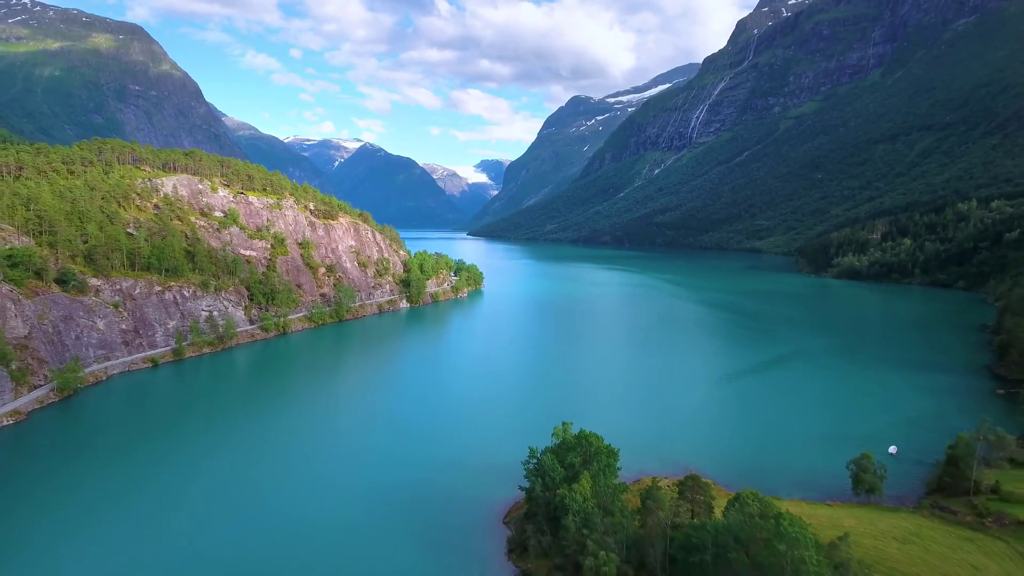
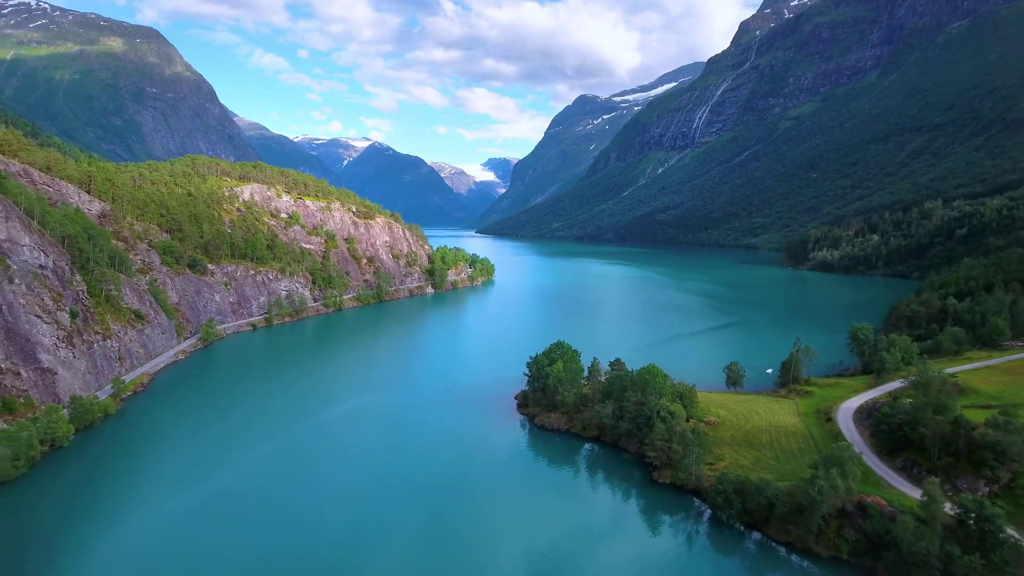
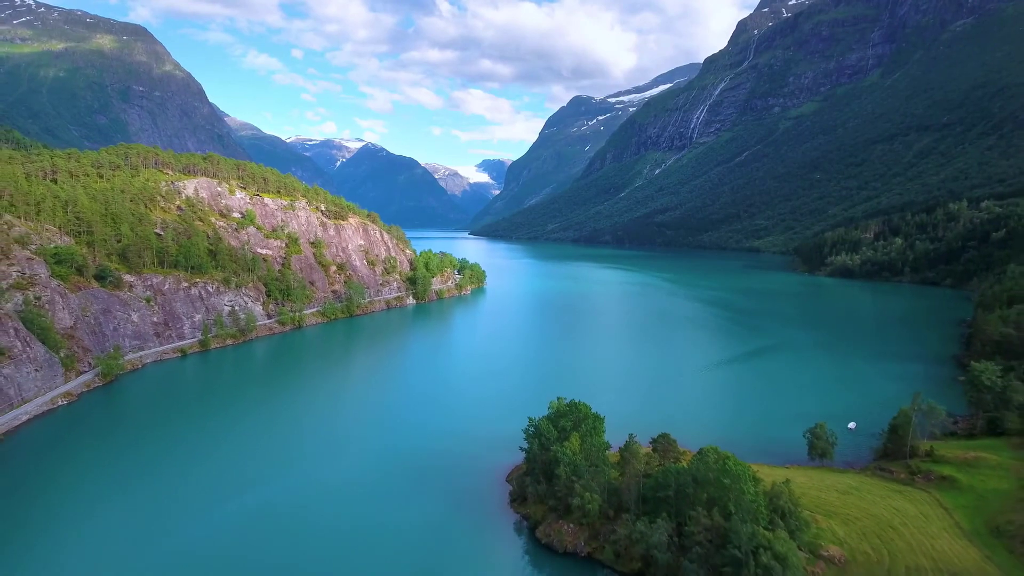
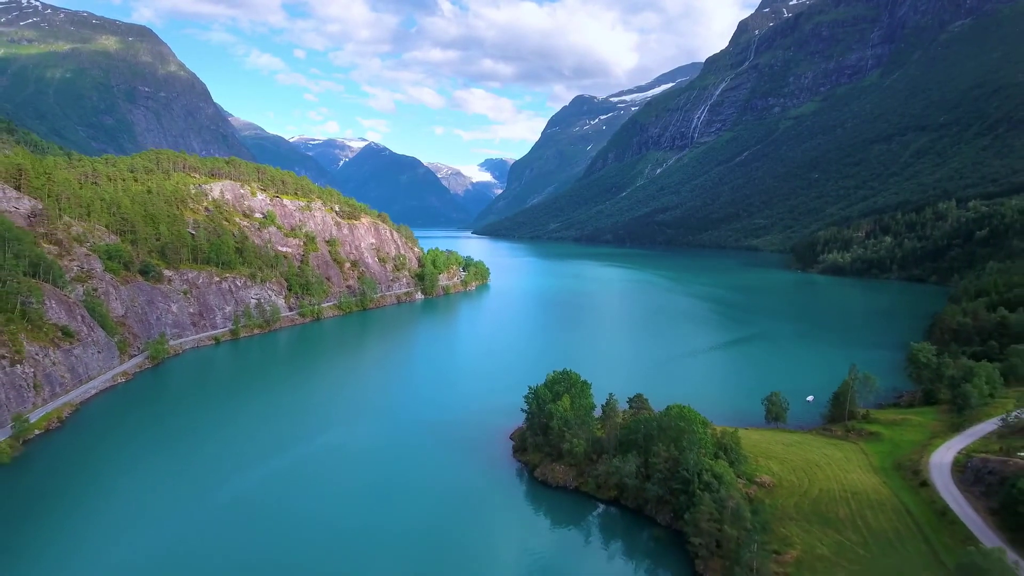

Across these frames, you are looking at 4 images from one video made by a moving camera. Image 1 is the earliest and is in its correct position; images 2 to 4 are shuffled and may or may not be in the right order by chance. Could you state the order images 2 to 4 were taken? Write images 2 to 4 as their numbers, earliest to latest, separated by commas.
3, 4, 2
